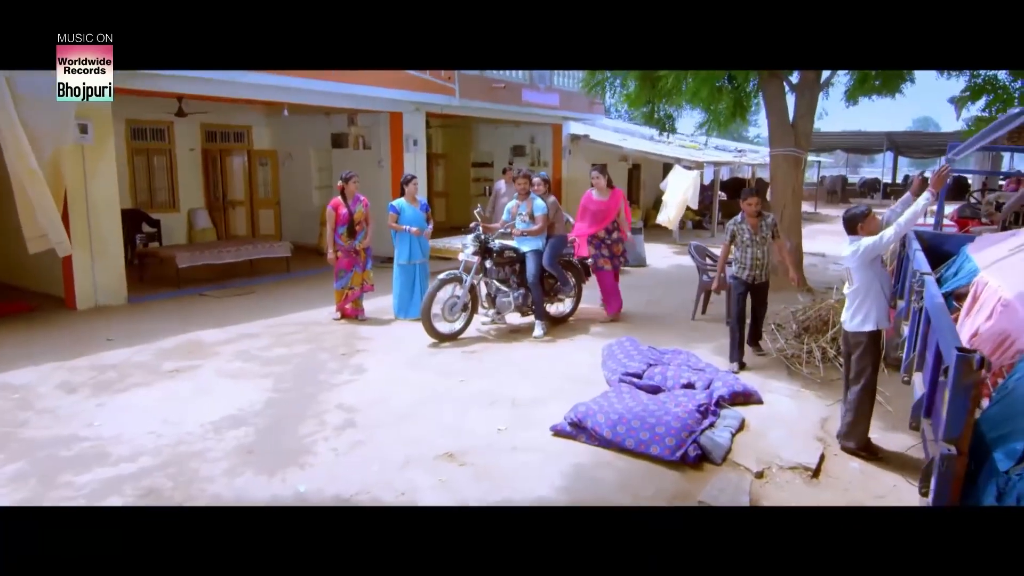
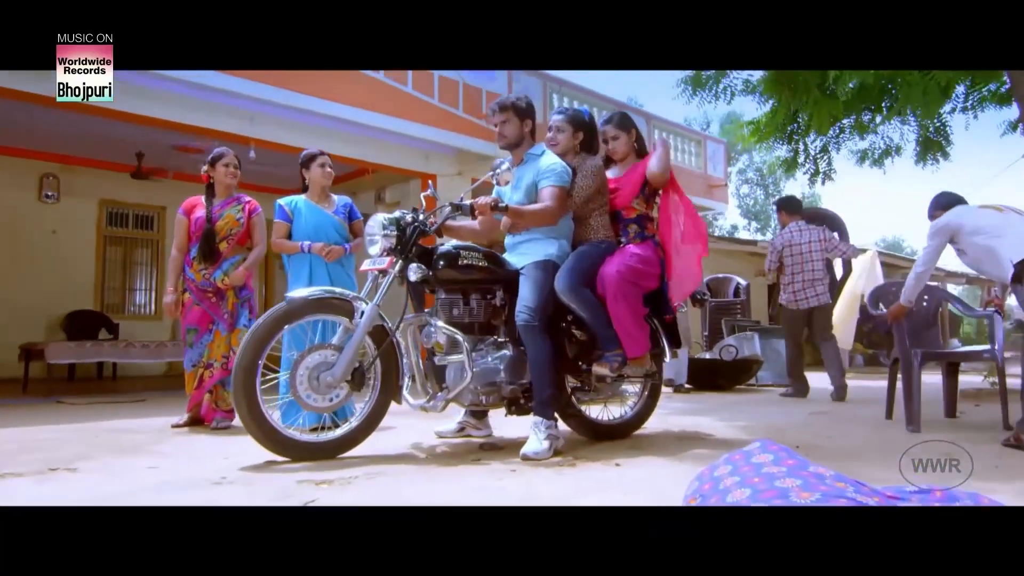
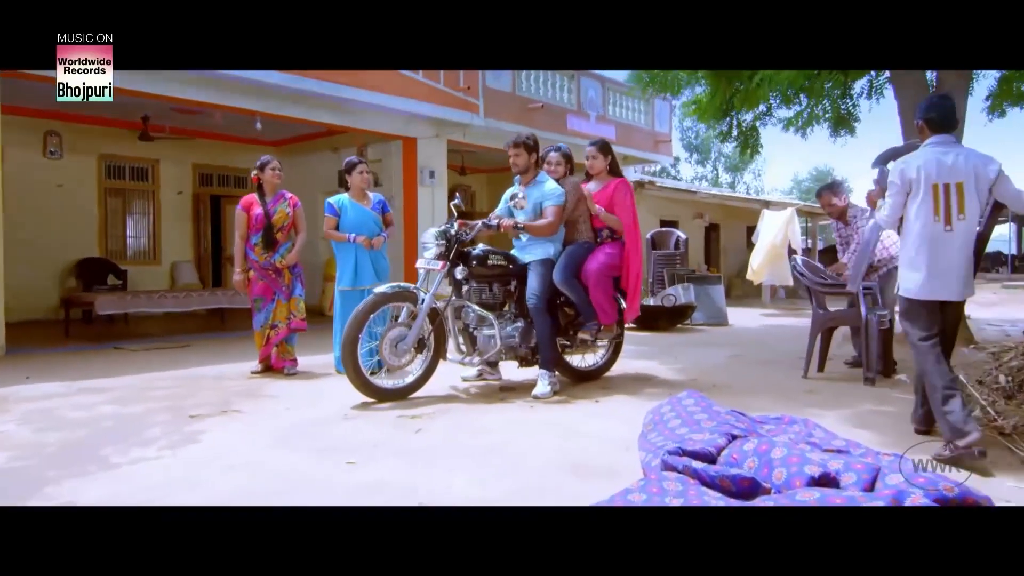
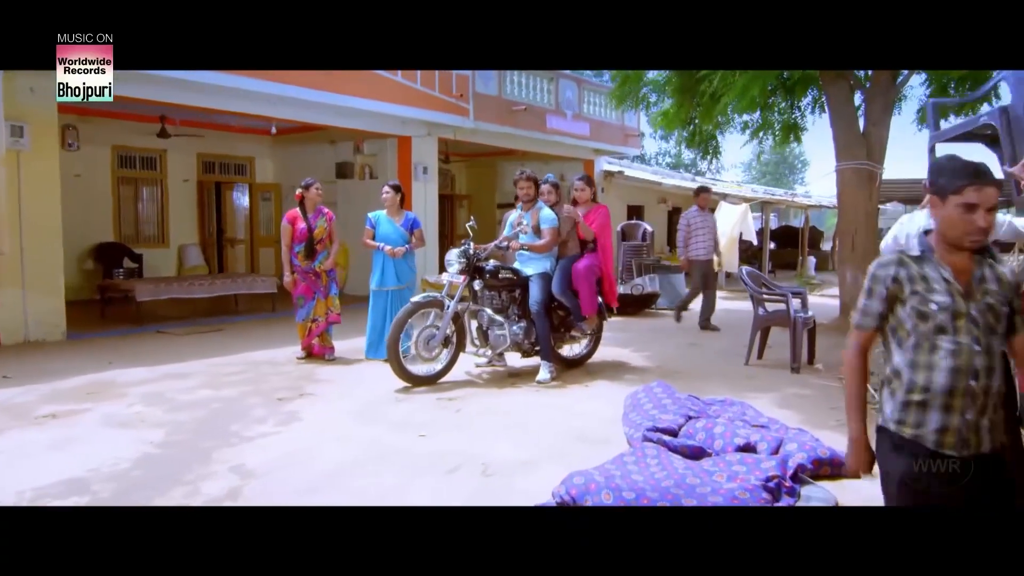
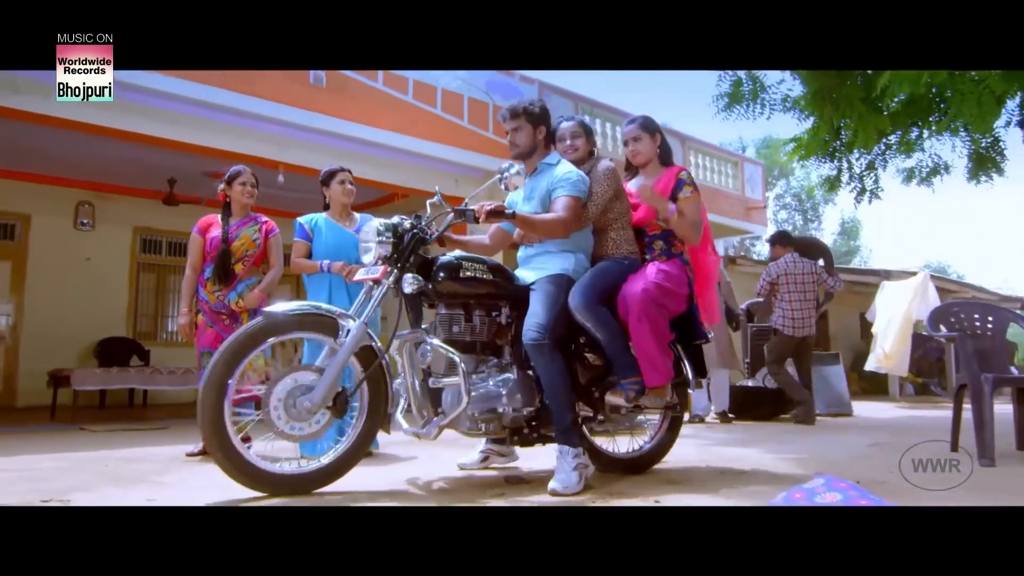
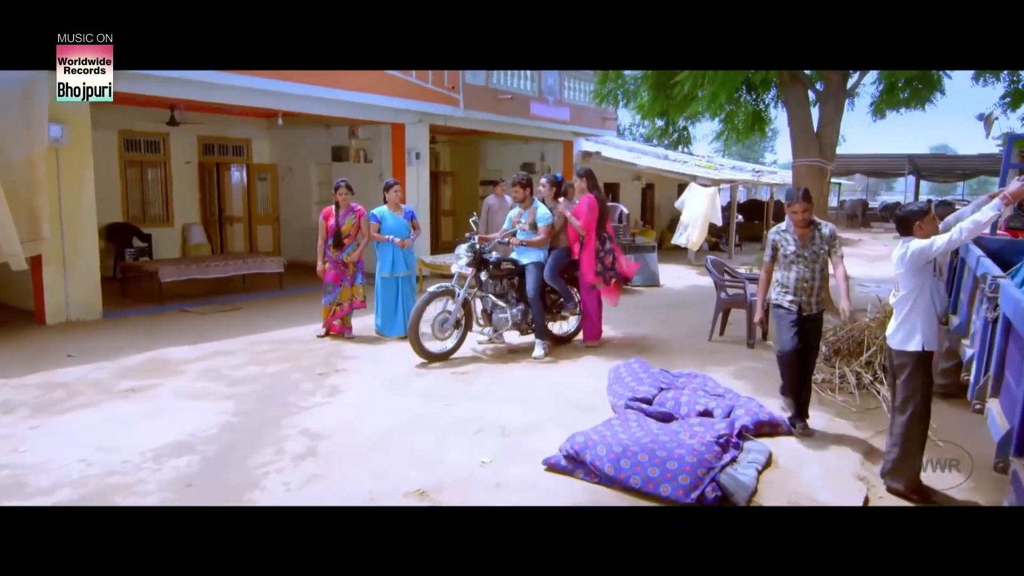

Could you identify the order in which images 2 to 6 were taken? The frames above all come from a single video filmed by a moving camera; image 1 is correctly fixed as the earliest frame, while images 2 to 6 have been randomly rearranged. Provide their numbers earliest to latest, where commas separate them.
6, 4, 3, 2, 5
